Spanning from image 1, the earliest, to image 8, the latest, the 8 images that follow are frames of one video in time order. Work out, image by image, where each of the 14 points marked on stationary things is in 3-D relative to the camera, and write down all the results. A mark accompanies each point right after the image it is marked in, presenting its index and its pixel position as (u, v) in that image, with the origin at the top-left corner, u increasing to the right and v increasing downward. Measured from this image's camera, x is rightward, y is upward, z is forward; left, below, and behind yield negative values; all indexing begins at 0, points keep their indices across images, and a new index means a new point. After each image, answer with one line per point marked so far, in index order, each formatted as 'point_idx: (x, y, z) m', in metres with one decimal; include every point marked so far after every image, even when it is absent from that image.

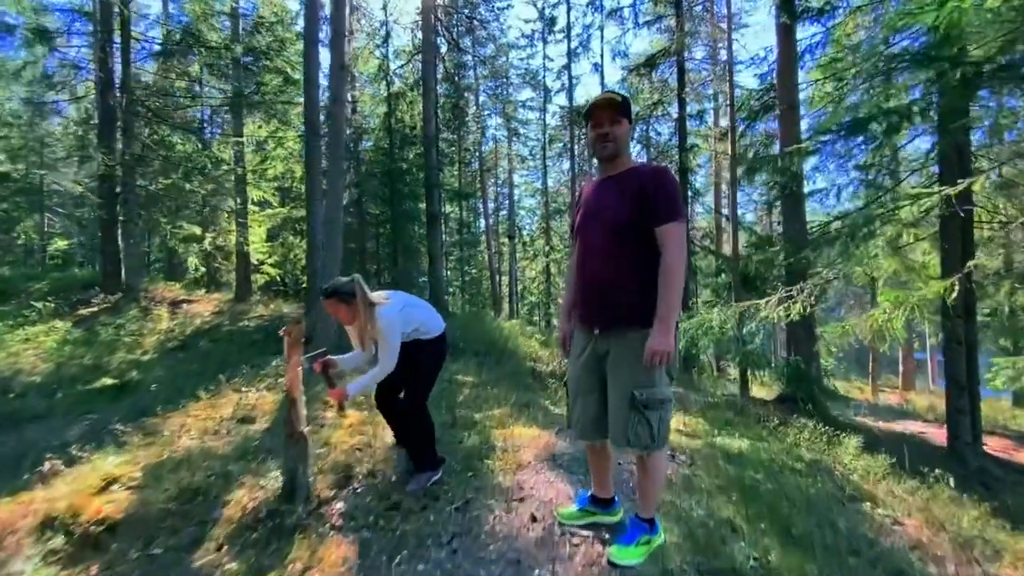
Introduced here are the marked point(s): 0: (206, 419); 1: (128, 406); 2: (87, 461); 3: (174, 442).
0: (-4.4, -1.9, +6.9) m
1: (-5.8, -1.7, +7.3) m
2: (-4.8, -2.0, +5.0) m
3: (-4.3, -2.0, +6.0) m
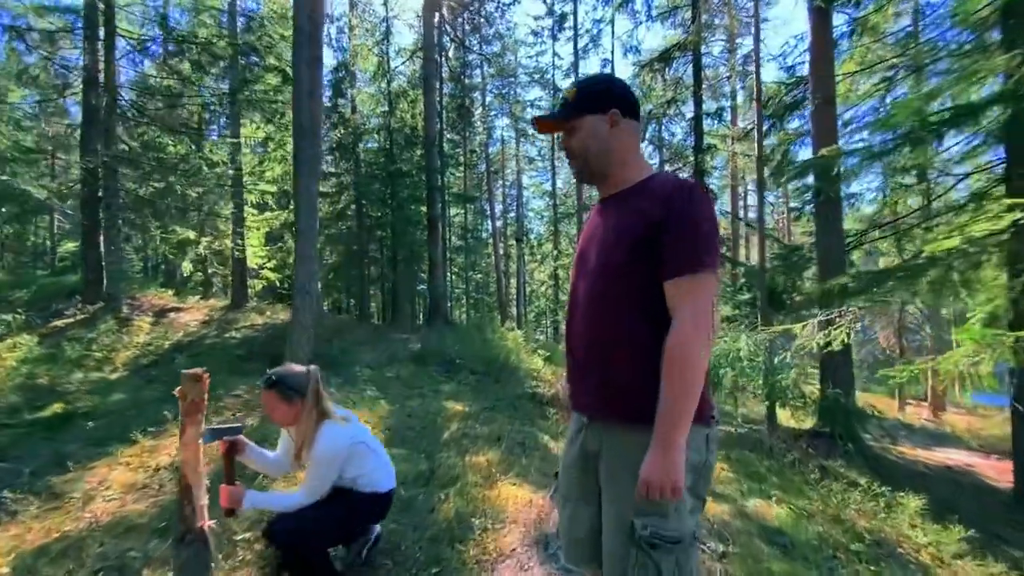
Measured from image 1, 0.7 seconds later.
0: (-4.6, -2.2, +5.8) m
1: (-6.0, -2.0, +6.2) m
2: (-5.0, -2.3, +3.9) m
3: (-4.5, -2.3, +5.0) m
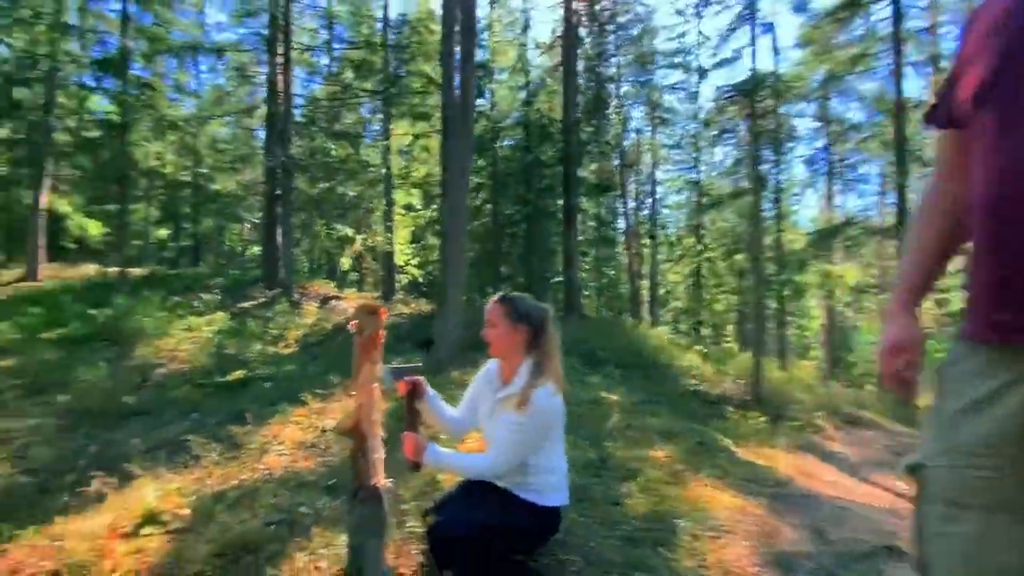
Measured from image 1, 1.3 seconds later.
0: (-2.5, -1.7, +5.8) m
1: (-3.8, -1.5, +6.6) m
2: (-3.4, -1.8, +4.1) m
3: (-2.7, -1.8, +5.0) m
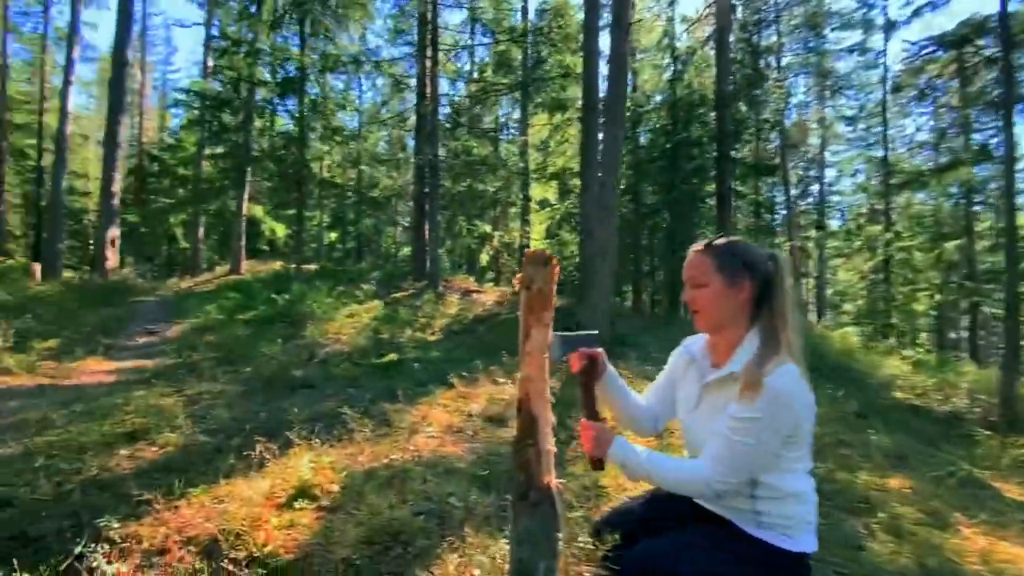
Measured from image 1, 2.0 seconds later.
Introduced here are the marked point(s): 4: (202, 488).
0: (-0.7, -1.4, +5.5) m
1: (-1.7, -1.3, +6.5) m
2: (-2.1, -1.5, +4.1) m
3: (-1.1, -1.5, +4.7) m
4: (-2.6, -1.6, +3.9) m
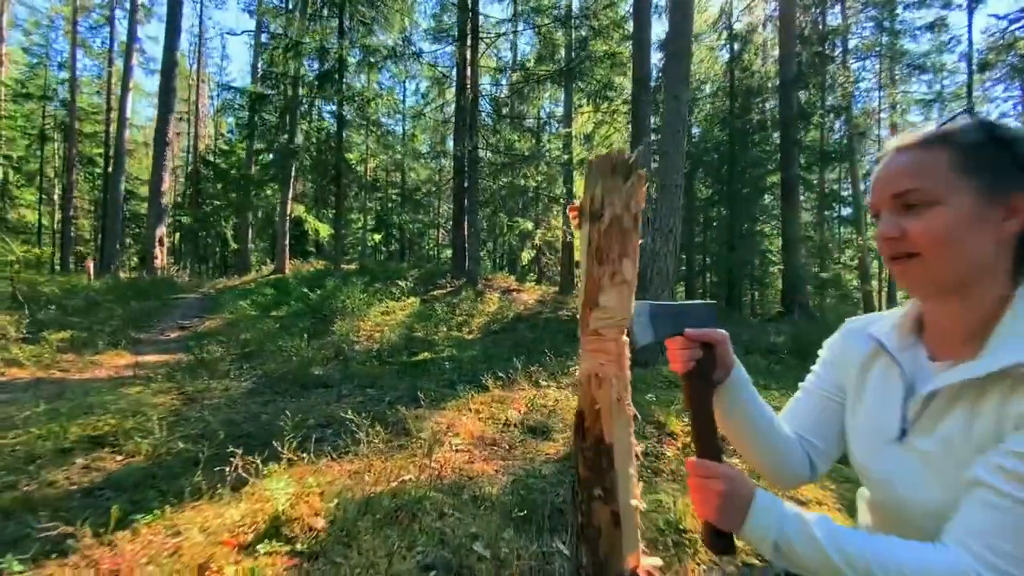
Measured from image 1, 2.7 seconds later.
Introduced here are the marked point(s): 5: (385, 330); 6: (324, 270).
0: (-0.3, -1.3, +4.6) m
1: (-1.2, -1.1, +5.7) m
2: (-1.7, -1.4, +3.3) m
3: (-0.7, -1.4, +3.9) m
4: (-2.3, -1.5, +3.2) m
5: (-2.6, -0.9, +9.8) m
6: (-7.1, +0.7, +18.1) m
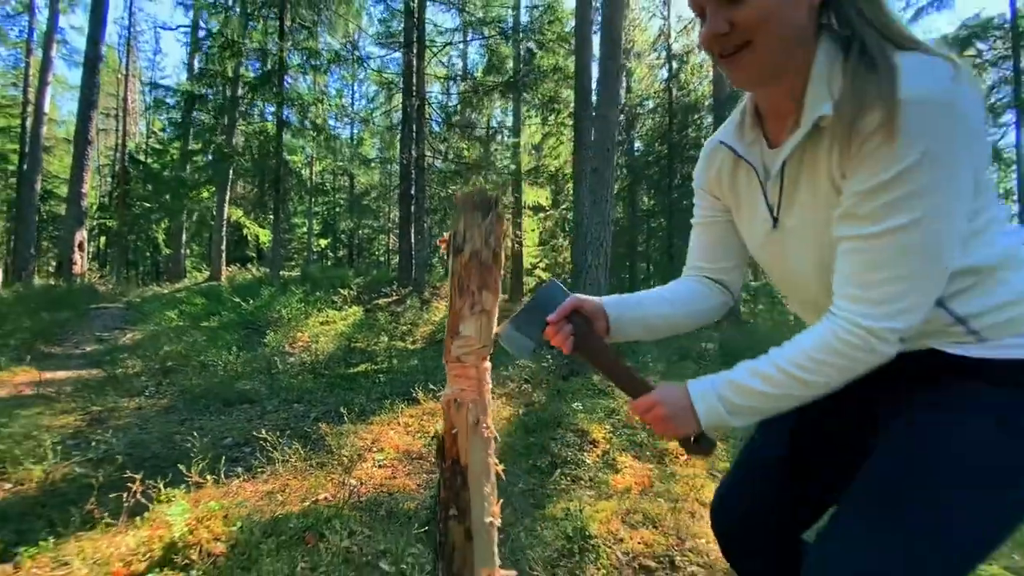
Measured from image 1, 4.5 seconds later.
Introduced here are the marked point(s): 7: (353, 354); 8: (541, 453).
0: (-1.0, -1.4, +4.6) m
1: (-2.0, -1.3, +5.7) m
2: (-2.3, -1.5, +3.2) m
3: (-1.3, -1.5, +3.8) m
4: (-2.8, -1.6, +3.0) m
5: (-3.8, -1.1, +9.5) m
6: (-9.0, +0.4, +17.5) m
7: (-3.0, -1.2, +9.1) m
8: (+0.3, -1.5, +4.3) m
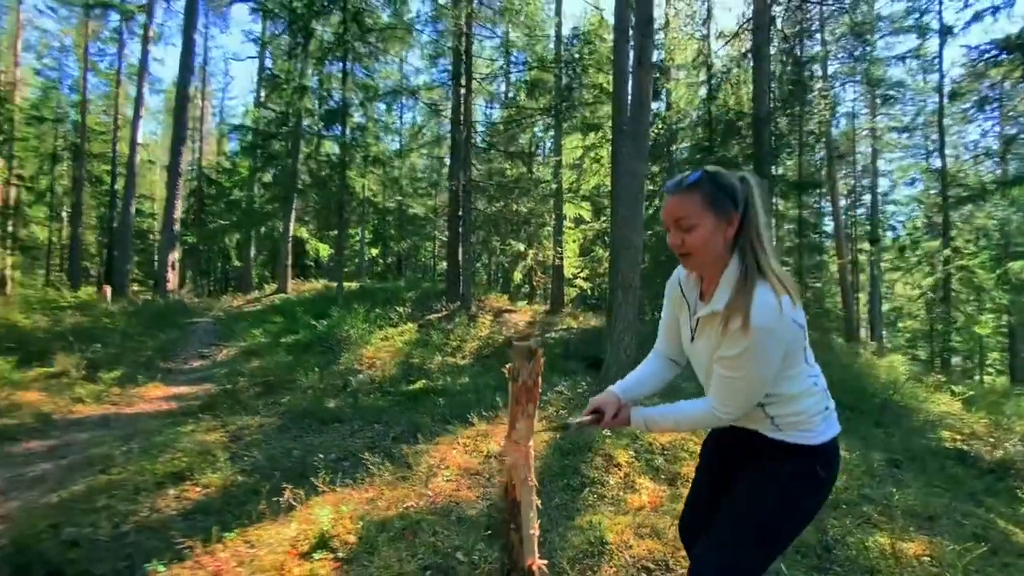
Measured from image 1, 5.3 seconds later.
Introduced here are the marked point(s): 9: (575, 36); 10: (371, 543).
0: (-0.5, -2.0, +5.7) m
1: (-1.4, -1.8, +6.9) m
2: (-2.0, -2.0, +4.4) m
3: (-1.0, -2.0, +5.0) m
4: (-2.5, -2.1, +4.3) m
5: (-2.9, -1.6, +10.9) m
6: (-7.4, -0.2, +19.2) m
7: (-2.1, -1.8, +10.4) m
8: (+0.7, -2.0, +5.3) m
9: (+2.6, +10.5, +20.0) m
10: (-1.2, -2.1, +4.1) m
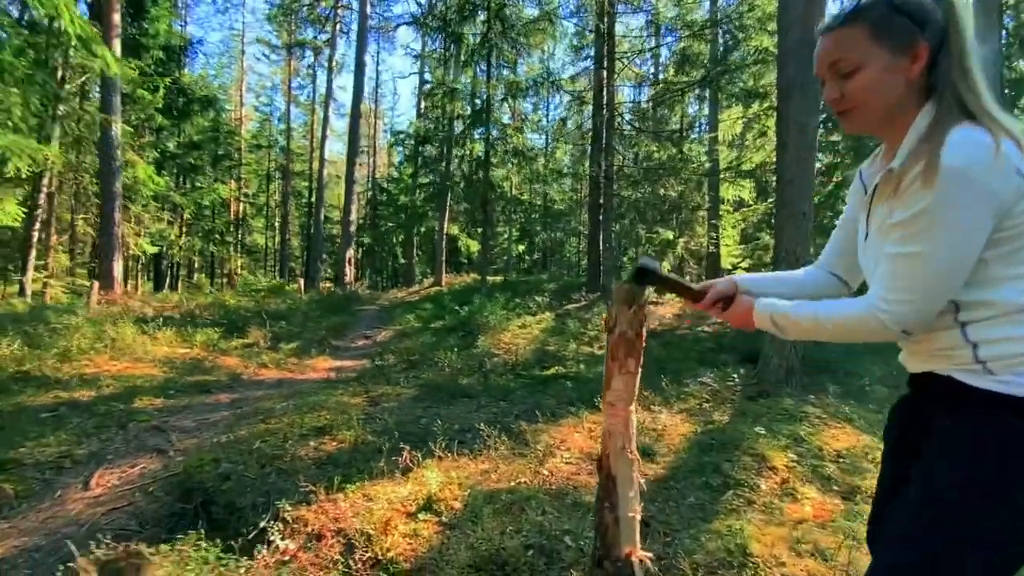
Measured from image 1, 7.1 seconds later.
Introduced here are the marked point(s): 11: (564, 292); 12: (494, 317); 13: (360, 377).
0: (+0.9, -1.6, +5.3) m
1: (+0.4, -1.5, +6.7) m
2: (-0.9, -1.7, +4.5) m
3: (+0.3, -1.7, +4.7) m
4: (-1.4, -1.8, +4.5) m
5: (+0.2, -1.3, +10.9) m
6: (-1.6, +0.1, +20.3) m
7: (+0.8, -1.5, +10.2) m
8: (+1.9, -1.7, +4.6) m
9: (+8.1, +10.9, +18.0) m
10: (-0.2, -1.8, +4.0) m
11: (+2.1, -0.1, +19.0) m
12: (-0.5, -0.8, +12.8) m
13: (-2.5, -1.4, +7.8) m
